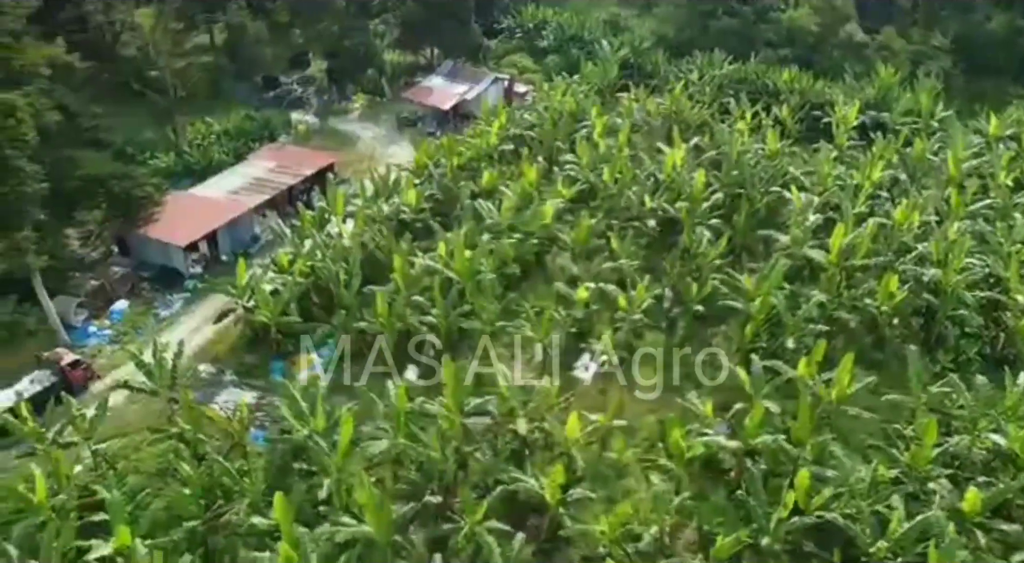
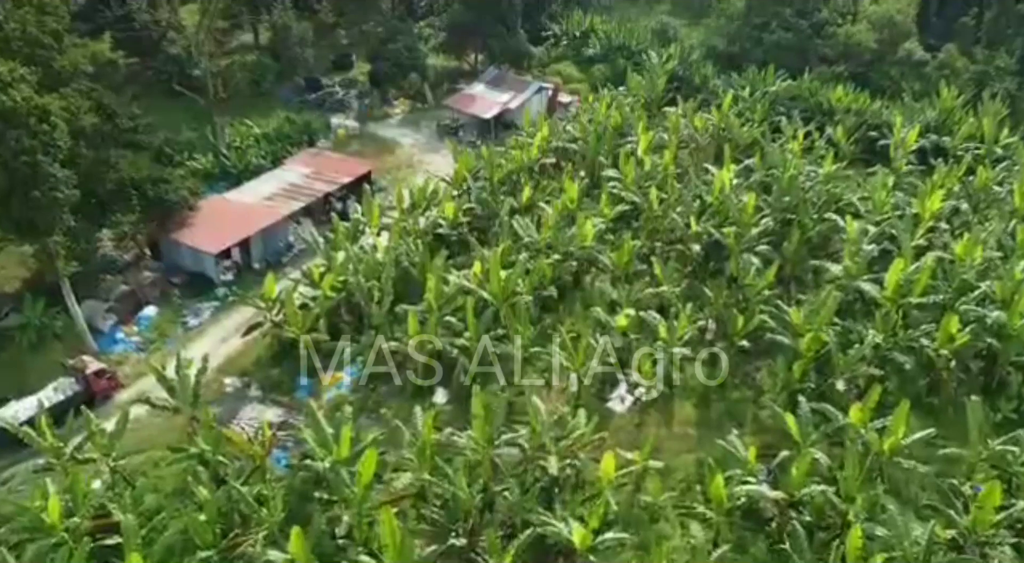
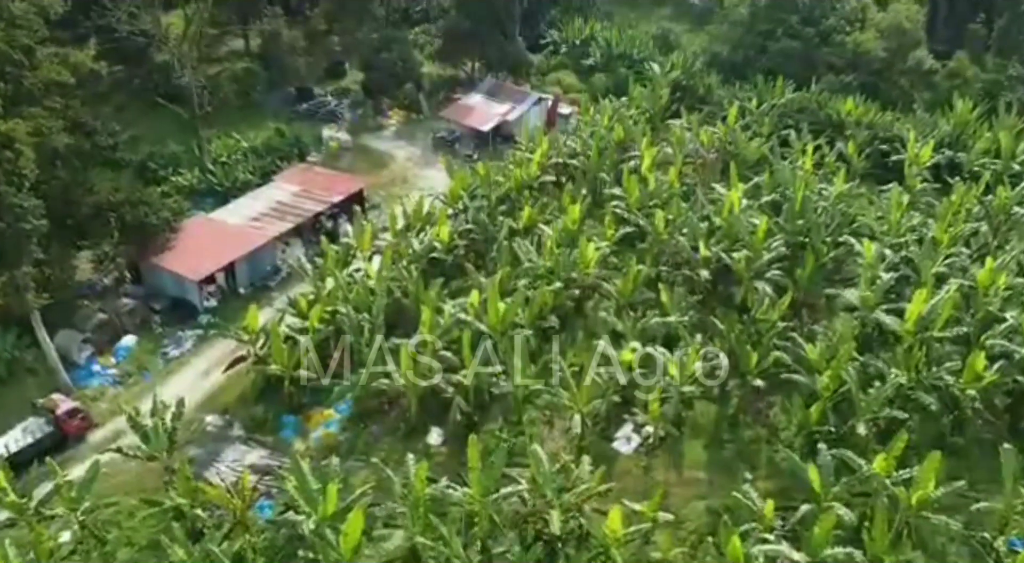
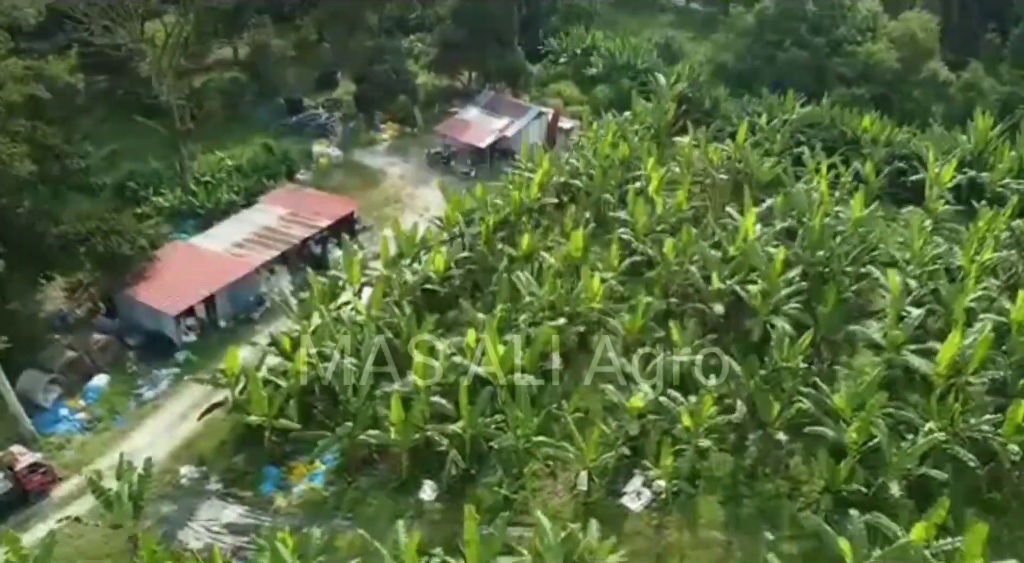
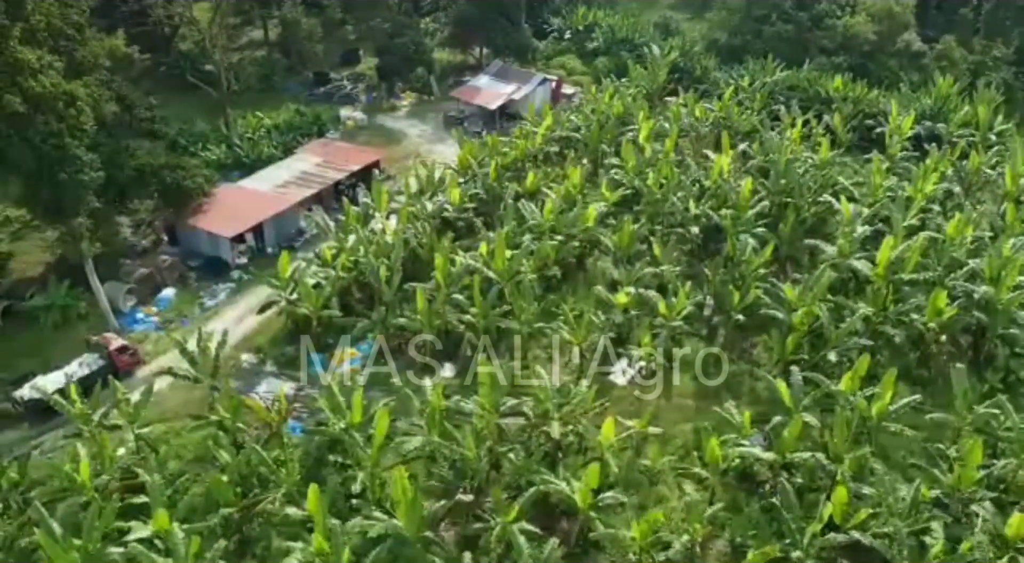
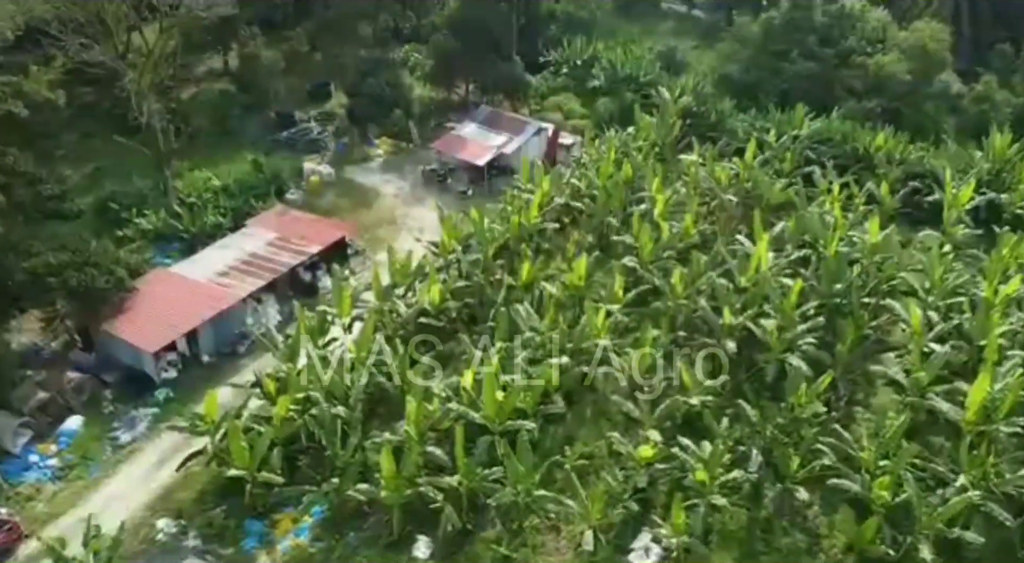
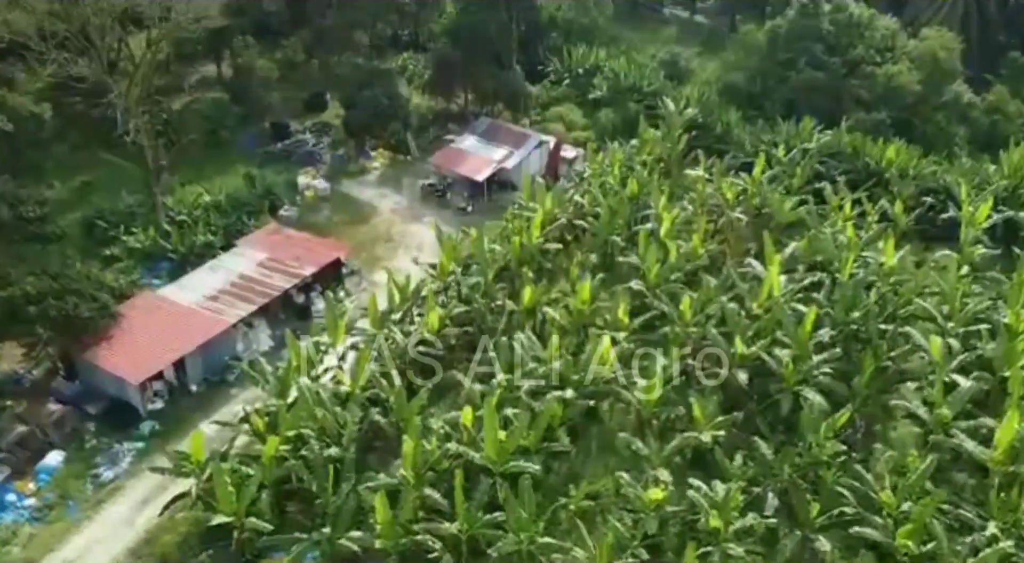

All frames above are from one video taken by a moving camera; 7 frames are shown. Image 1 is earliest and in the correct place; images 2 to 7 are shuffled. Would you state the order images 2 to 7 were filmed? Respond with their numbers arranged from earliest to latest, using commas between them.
5, 2, 3, 4, 6, 7
